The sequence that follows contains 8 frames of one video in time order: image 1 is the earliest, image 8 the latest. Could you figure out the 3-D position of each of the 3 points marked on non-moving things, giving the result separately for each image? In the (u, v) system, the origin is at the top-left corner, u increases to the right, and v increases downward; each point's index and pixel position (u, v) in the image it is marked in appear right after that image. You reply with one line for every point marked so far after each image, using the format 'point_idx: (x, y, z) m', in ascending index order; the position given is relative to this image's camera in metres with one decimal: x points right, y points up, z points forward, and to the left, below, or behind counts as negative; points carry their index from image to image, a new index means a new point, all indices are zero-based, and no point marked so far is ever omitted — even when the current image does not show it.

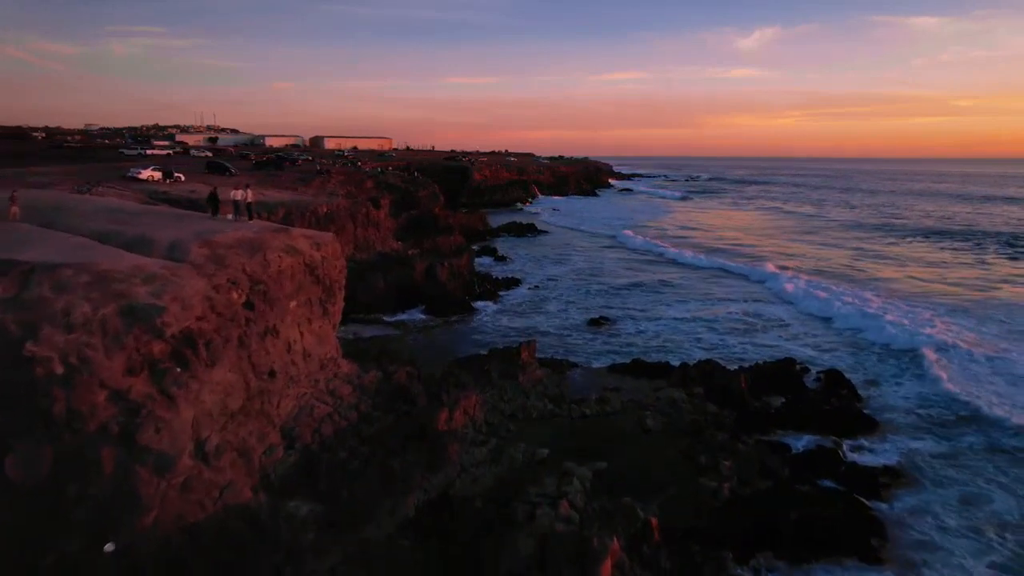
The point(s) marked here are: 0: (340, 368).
0: (-3.0, -1.4, +11.0) m
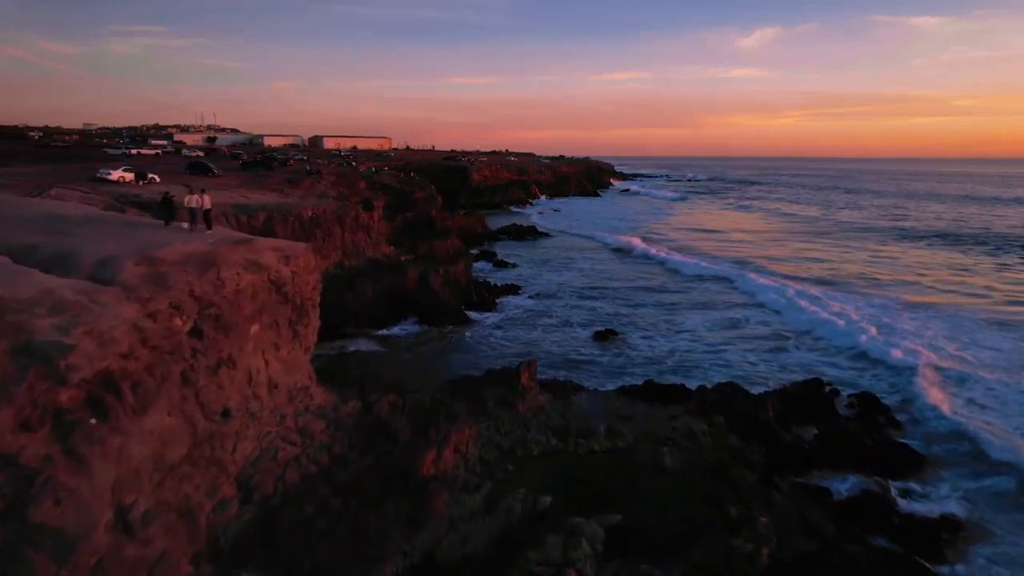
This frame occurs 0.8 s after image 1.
0: (-3.0, -1.7, +9.6) m
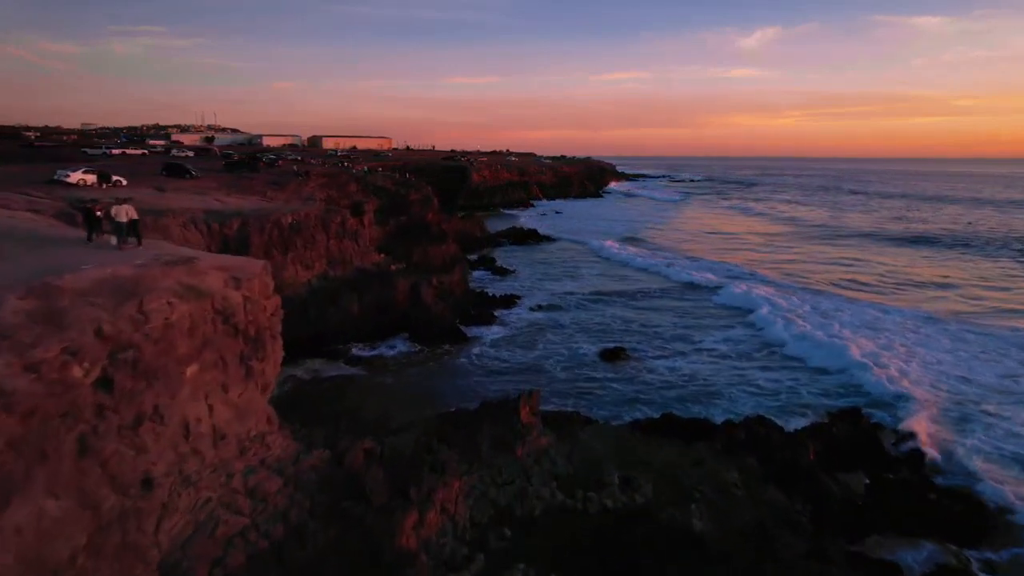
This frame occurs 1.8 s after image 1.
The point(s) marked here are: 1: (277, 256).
0: (-3.0, -2.0, +8.0) m
1: (-6.2, +0.8, +16.9) m
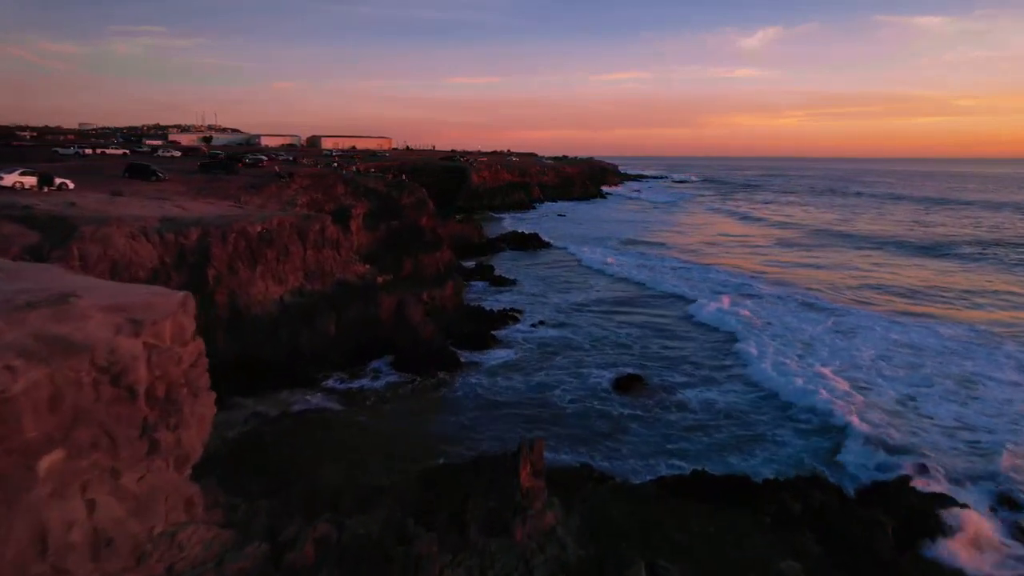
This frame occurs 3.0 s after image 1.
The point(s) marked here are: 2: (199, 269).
0: (-3.1, -2.4, +5.9) m
1: (-6.2, +0.4, +14.8) m
2: (-6.9, +0.4, +14.2) m
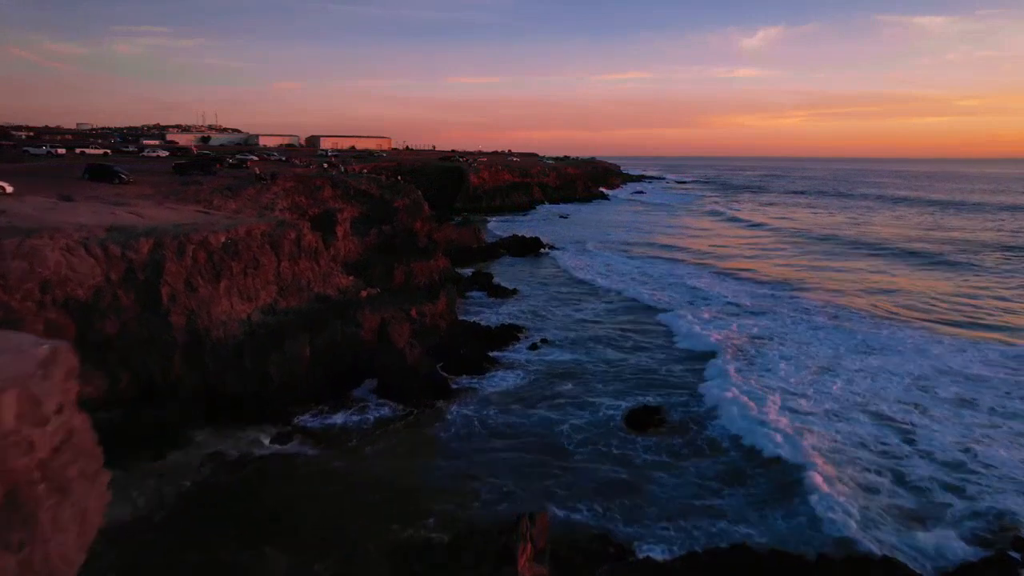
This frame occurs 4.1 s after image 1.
0: (-3.1, -2.8, +4.0) m
1: (-6.2, 0.0, +13.0) m
2: (-6.9, 0.0, +12.3) m
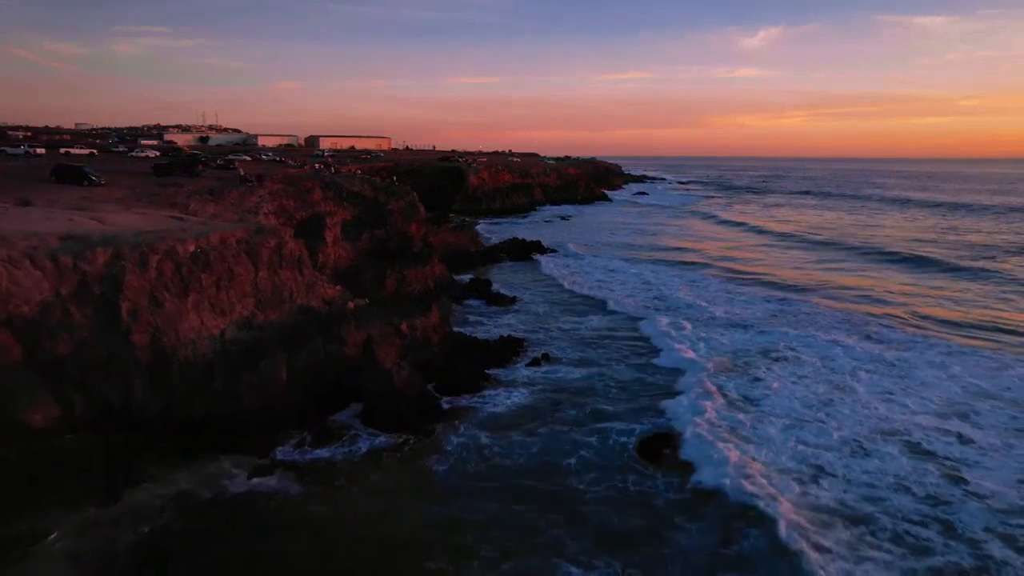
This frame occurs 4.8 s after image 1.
0: (-3.1, -3.1, +2.8) m
1: (-6.2, -0.2, +11.7) m
2: (-6.9, -0.2, +11.0) m
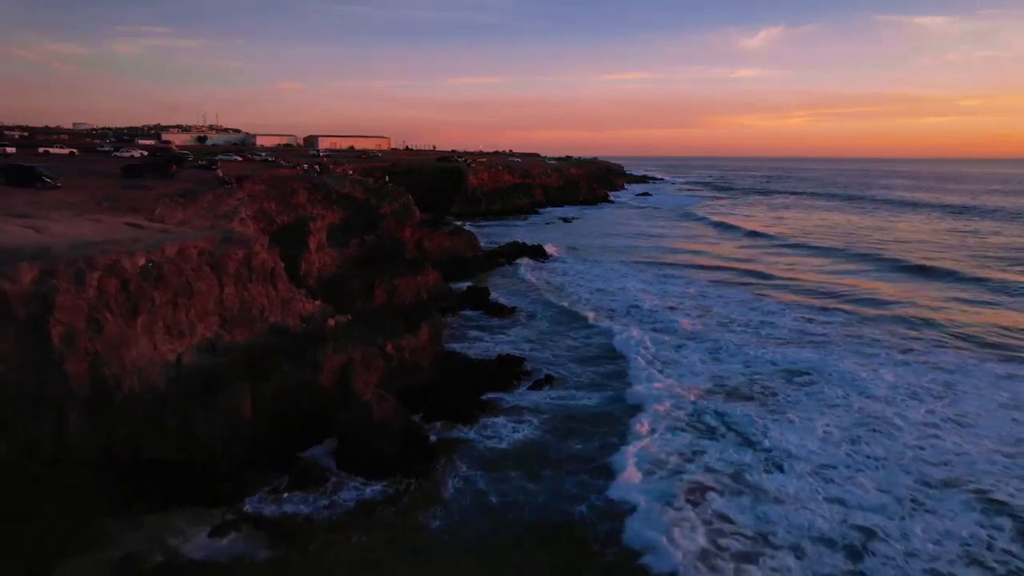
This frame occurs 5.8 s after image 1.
0: (-3.1, -3.4, +1.1) m
1: (-6.3, -0.6, +10.1) m
2: (-6.9, -0.6, +9.4) m
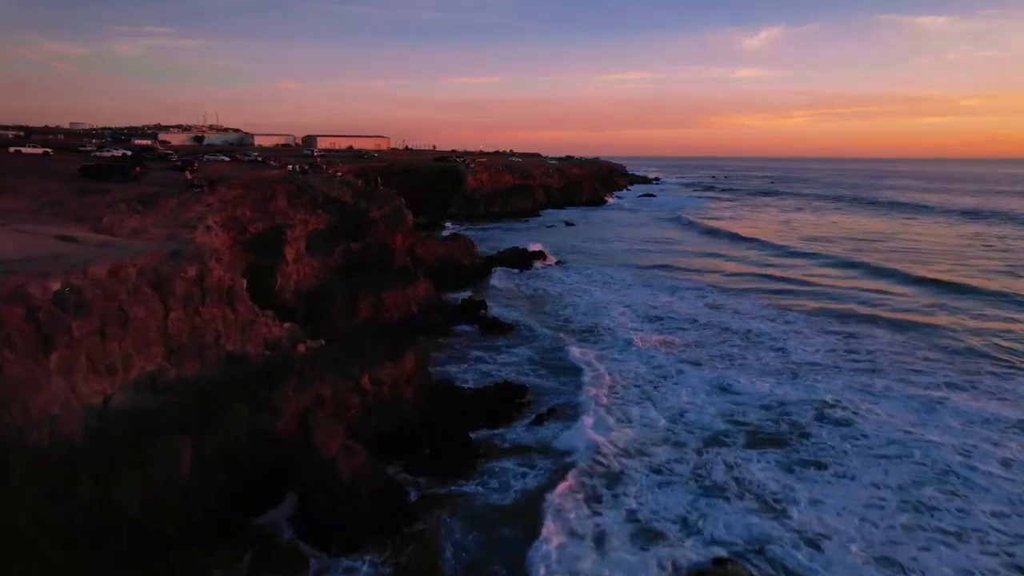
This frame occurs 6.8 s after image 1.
0: (-3.1, -3.8, -0.8) m
1: (-6.3, -1.0, +8.2) m
2: (-6.9, -0.9, +7.5) m
